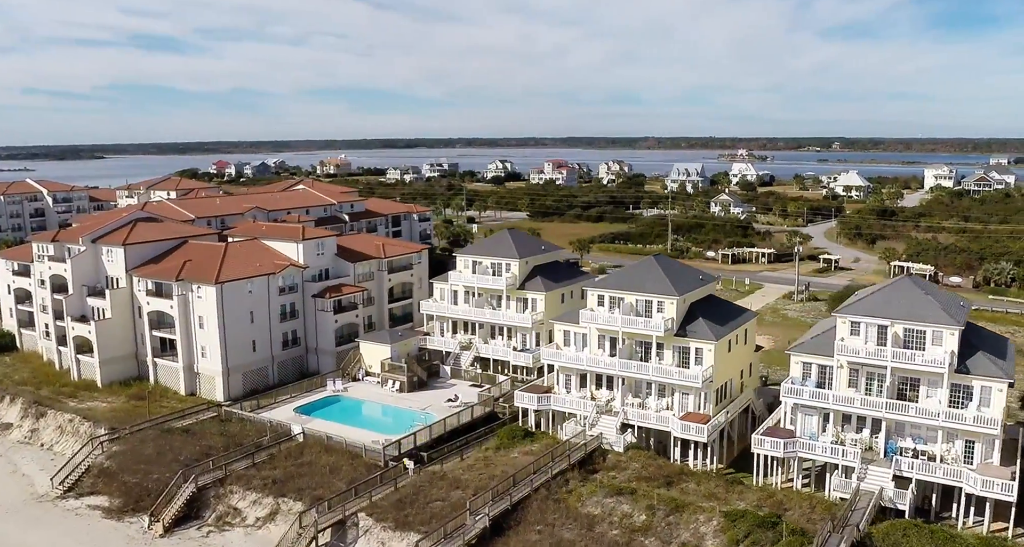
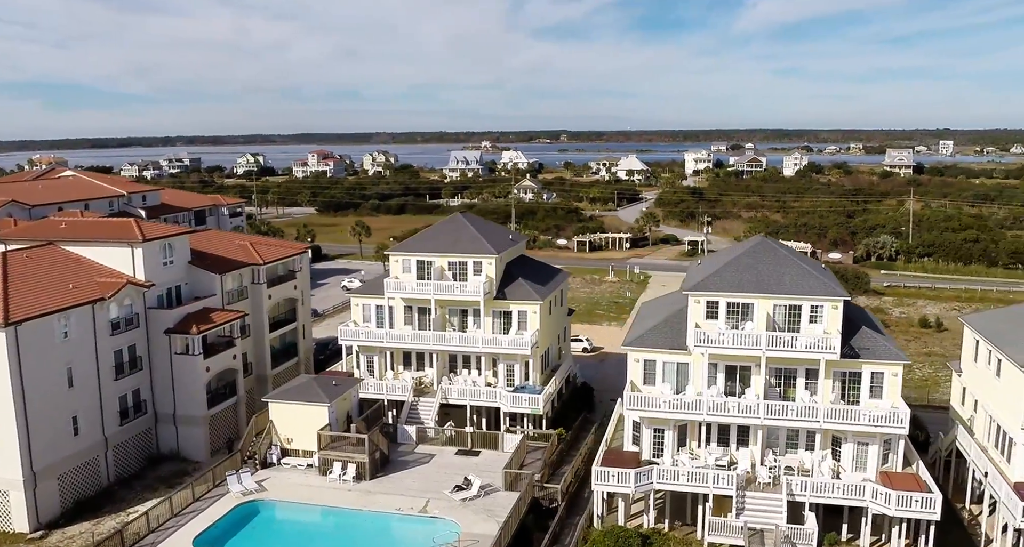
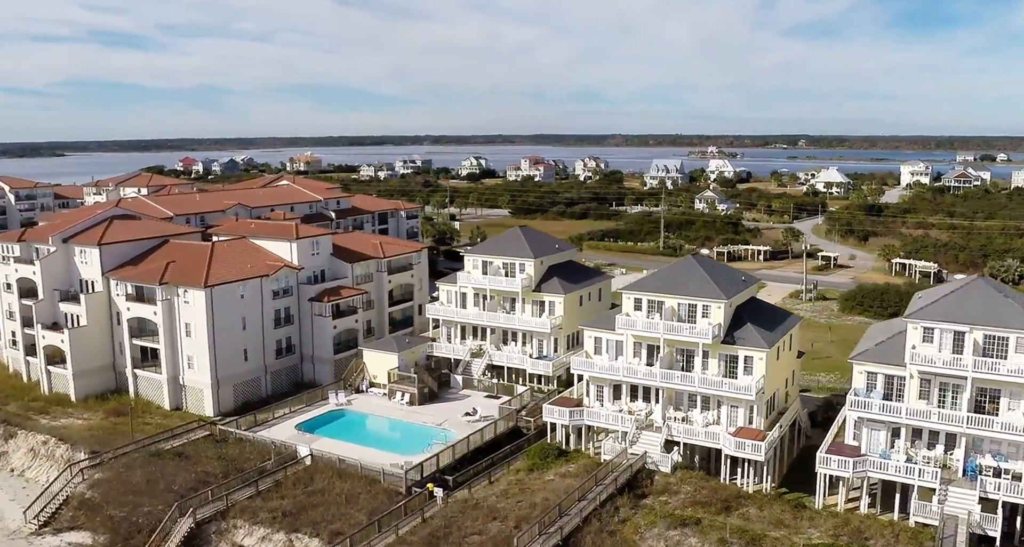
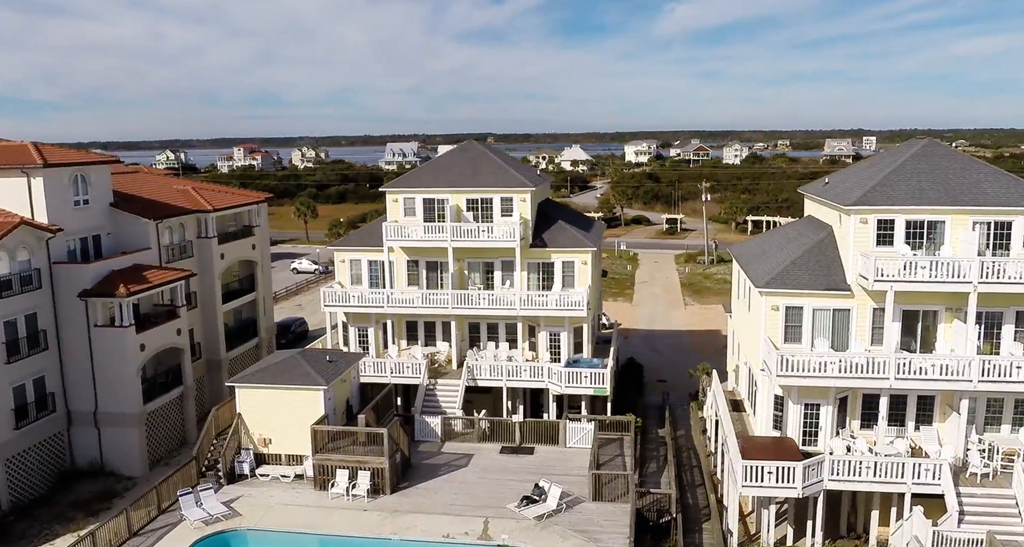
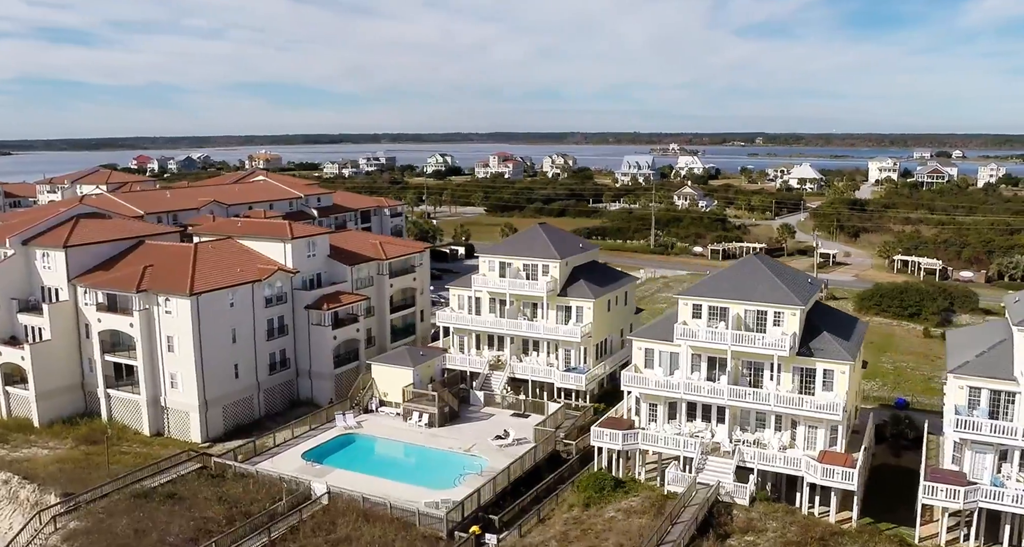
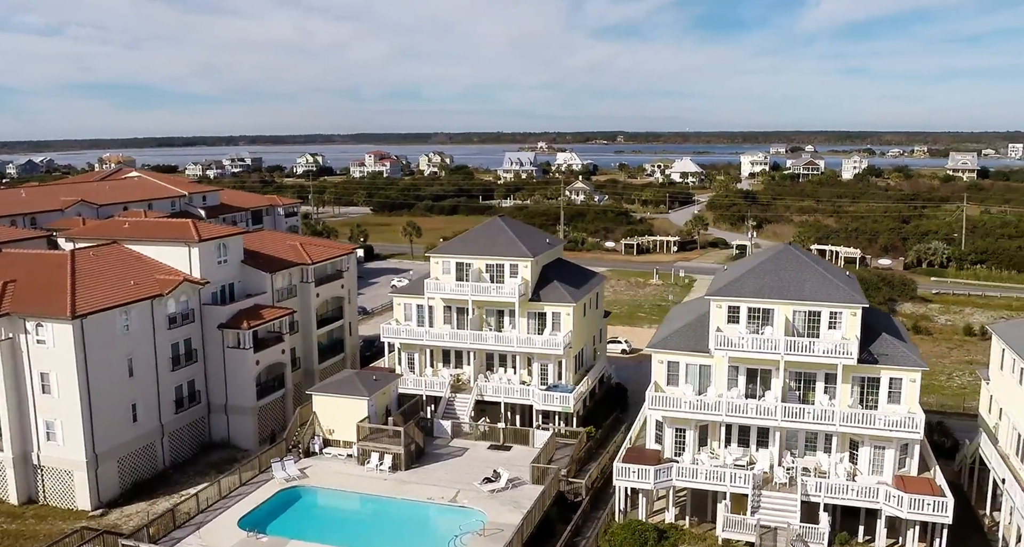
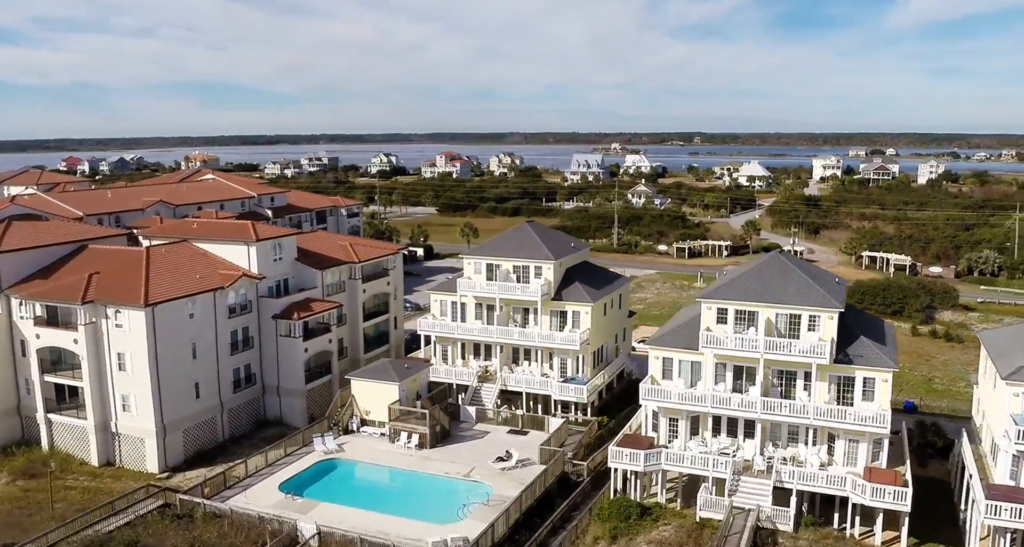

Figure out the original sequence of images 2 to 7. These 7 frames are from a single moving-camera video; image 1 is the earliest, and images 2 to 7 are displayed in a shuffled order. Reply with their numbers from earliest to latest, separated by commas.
3, 5, 7, 6, 2, 4
